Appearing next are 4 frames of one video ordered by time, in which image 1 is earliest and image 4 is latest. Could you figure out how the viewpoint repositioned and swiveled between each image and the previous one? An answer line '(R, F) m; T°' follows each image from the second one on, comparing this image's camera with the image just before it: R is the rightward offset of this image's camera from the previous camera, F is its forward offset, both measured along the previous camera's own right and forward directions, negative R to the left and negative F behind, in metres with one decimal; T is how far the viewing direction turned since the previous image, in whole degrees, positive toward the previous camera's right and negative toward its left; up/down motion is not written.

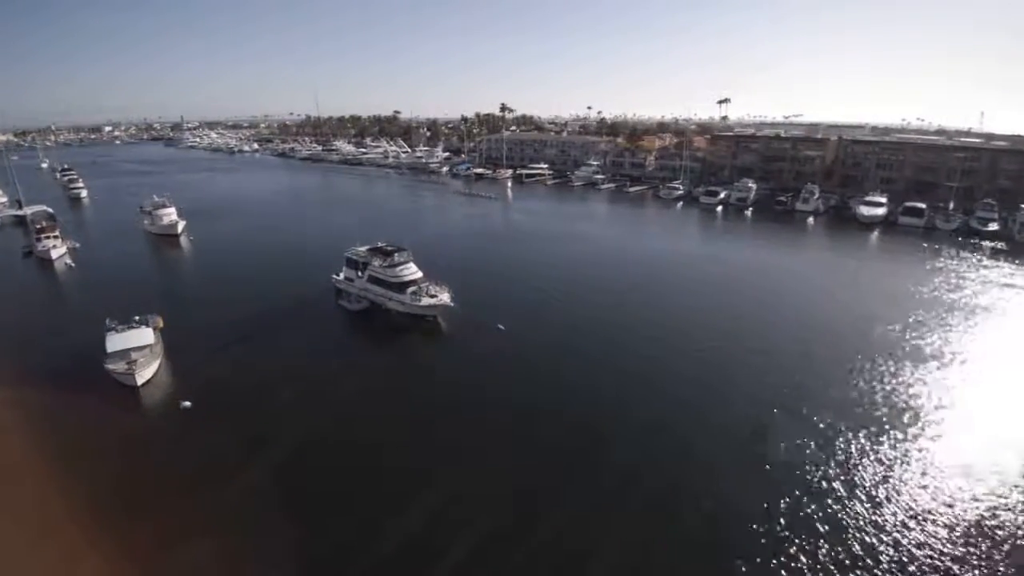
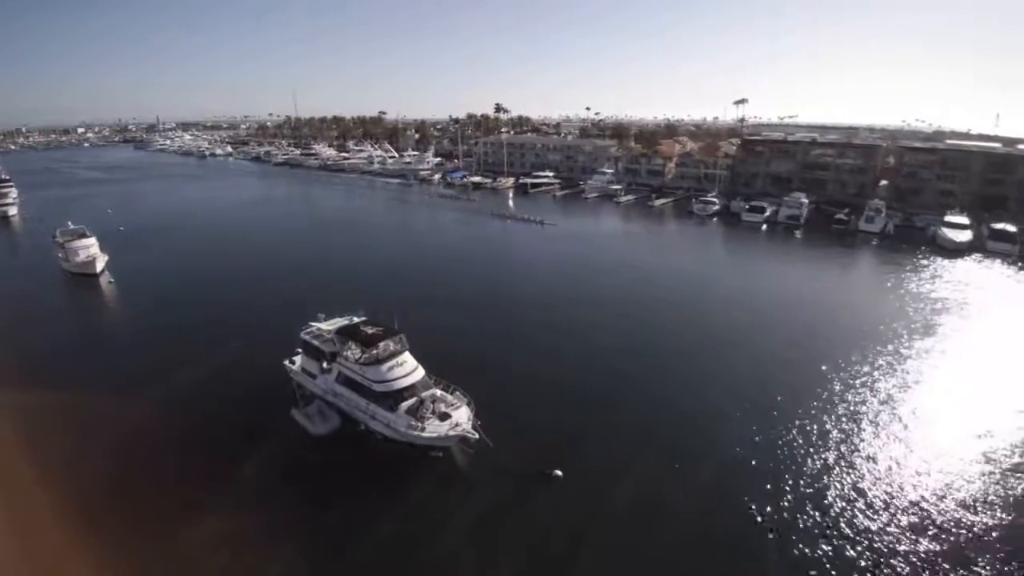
(-1.3, +5.8) m; +1°
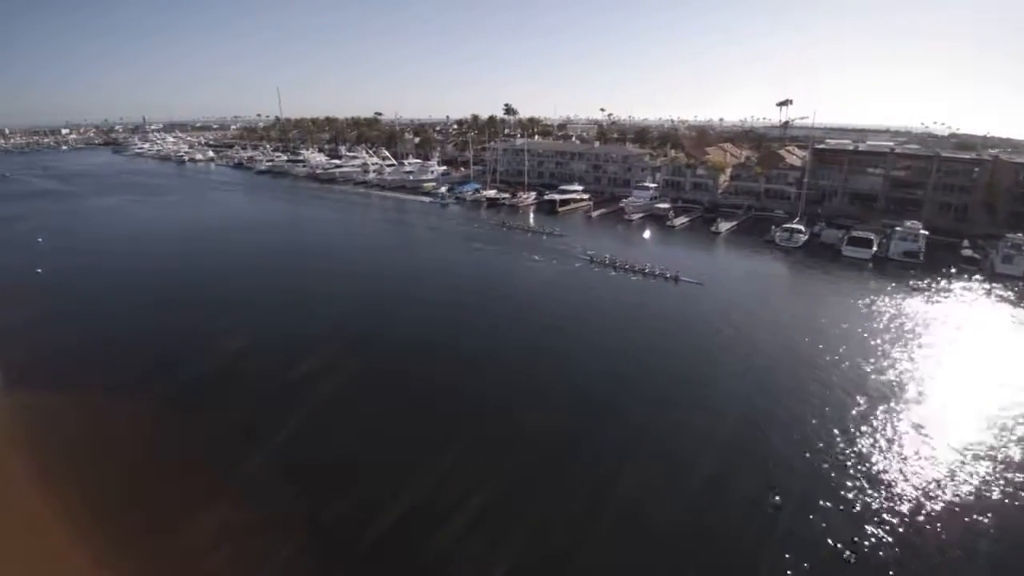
(-2.0, +6.9) m; +1°
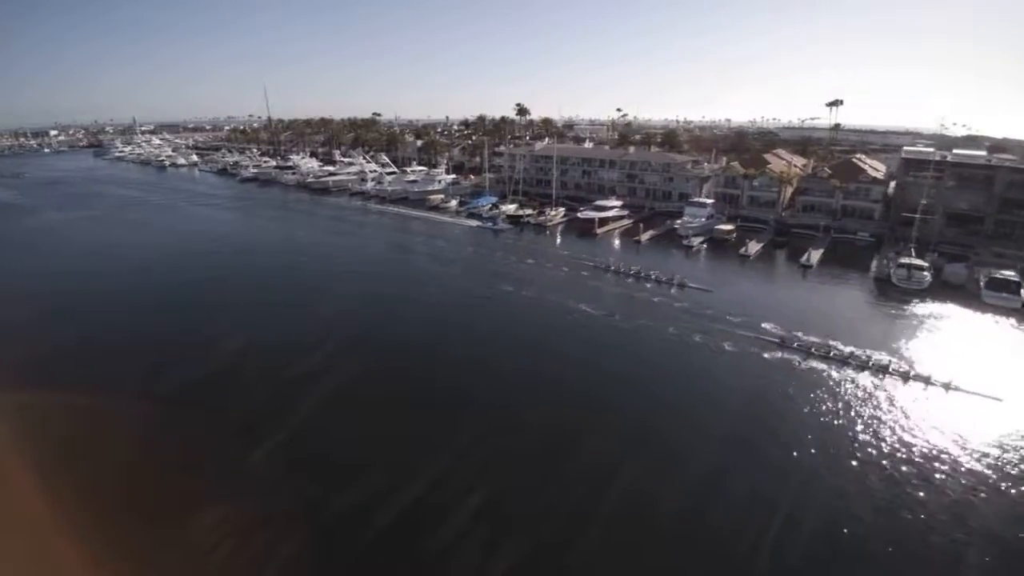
(-1.7, +5.9) m; 0°
